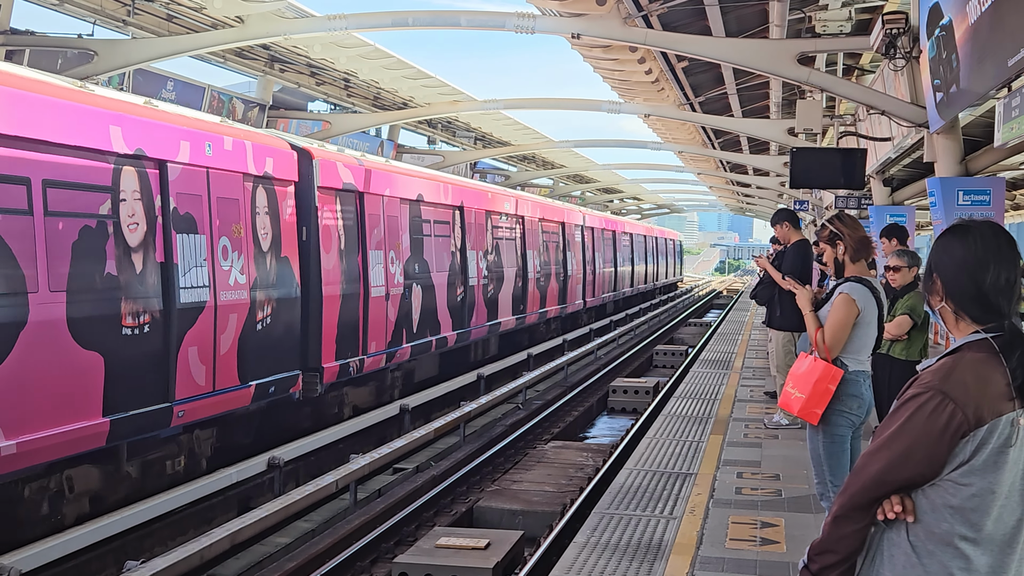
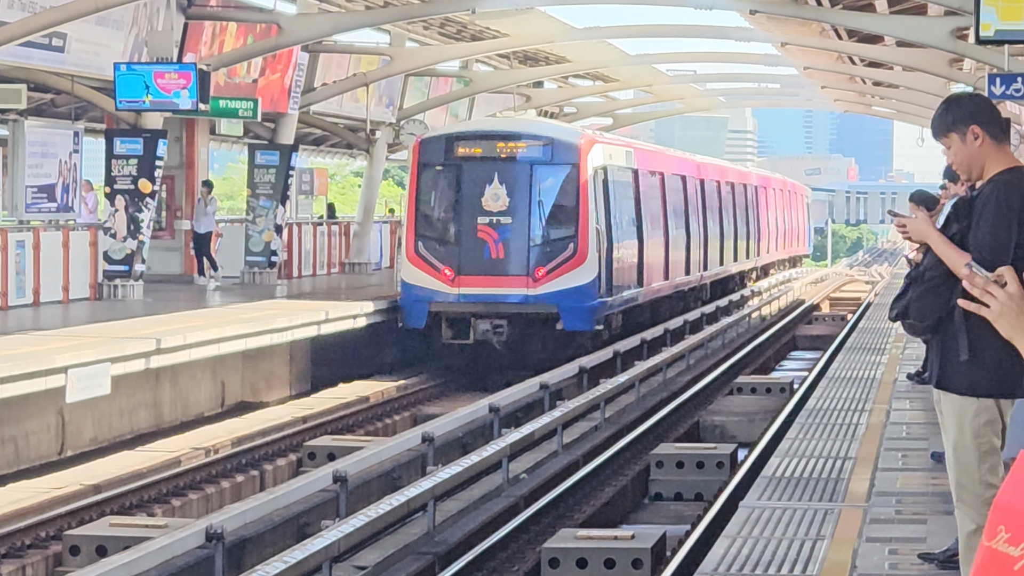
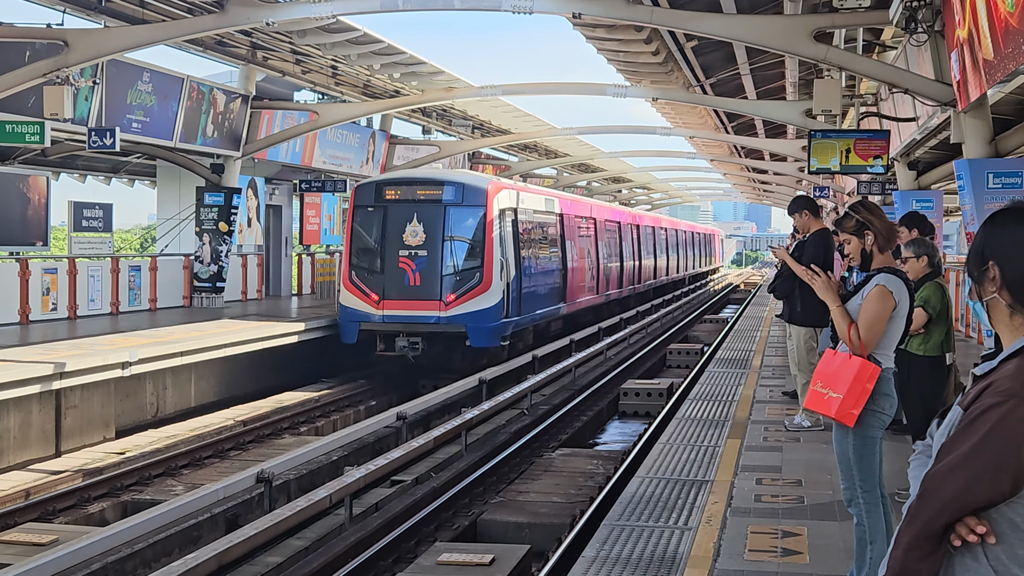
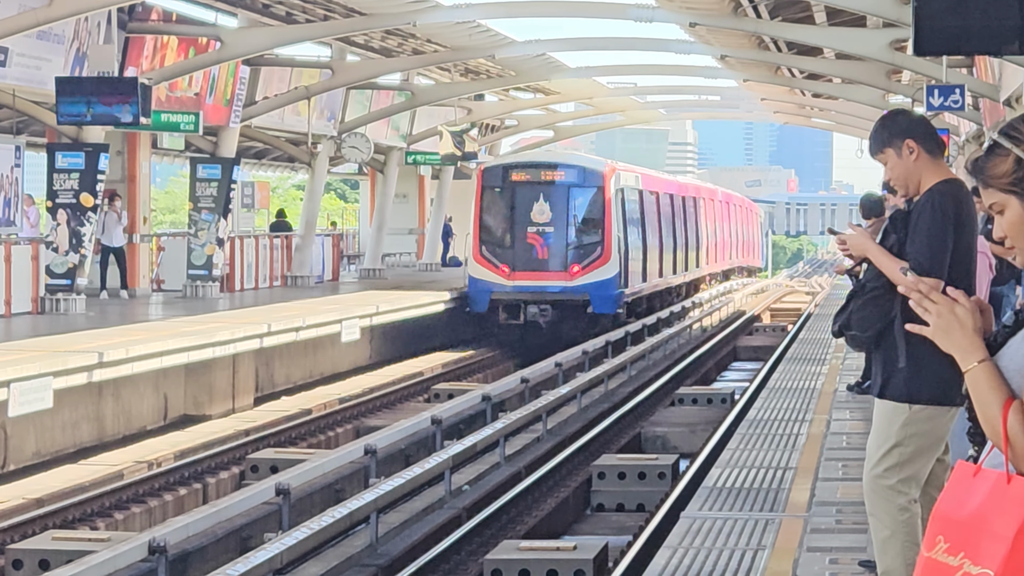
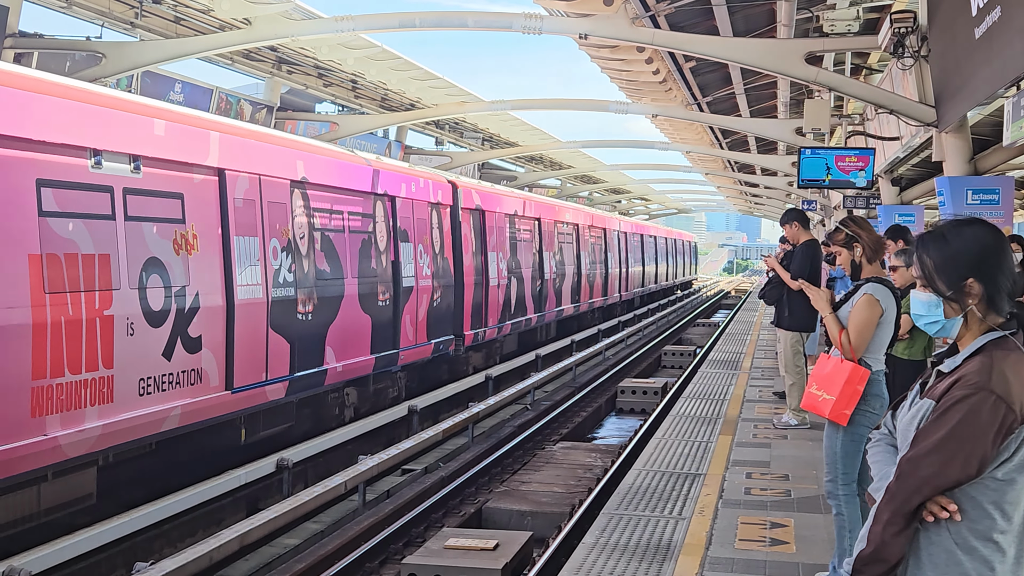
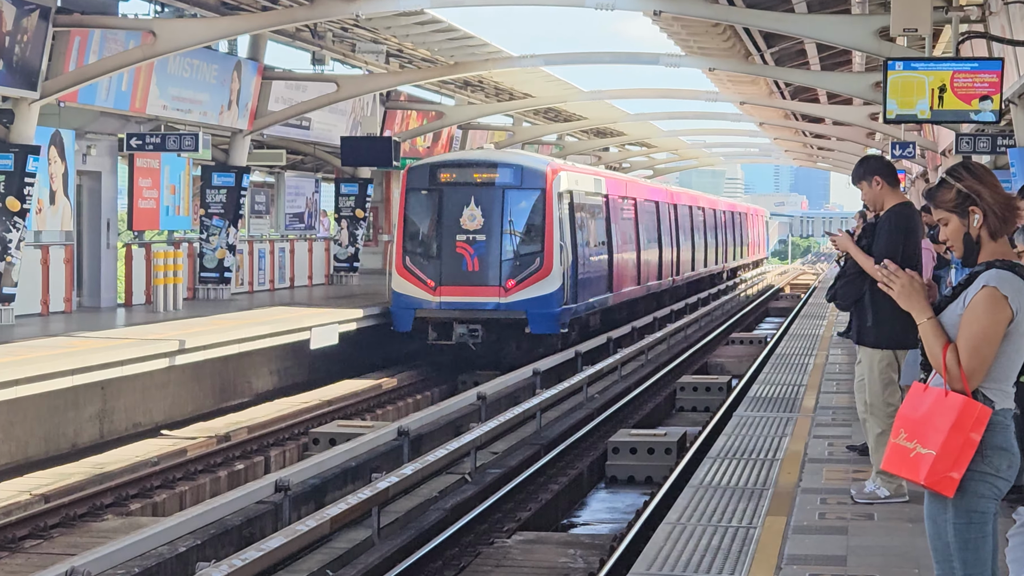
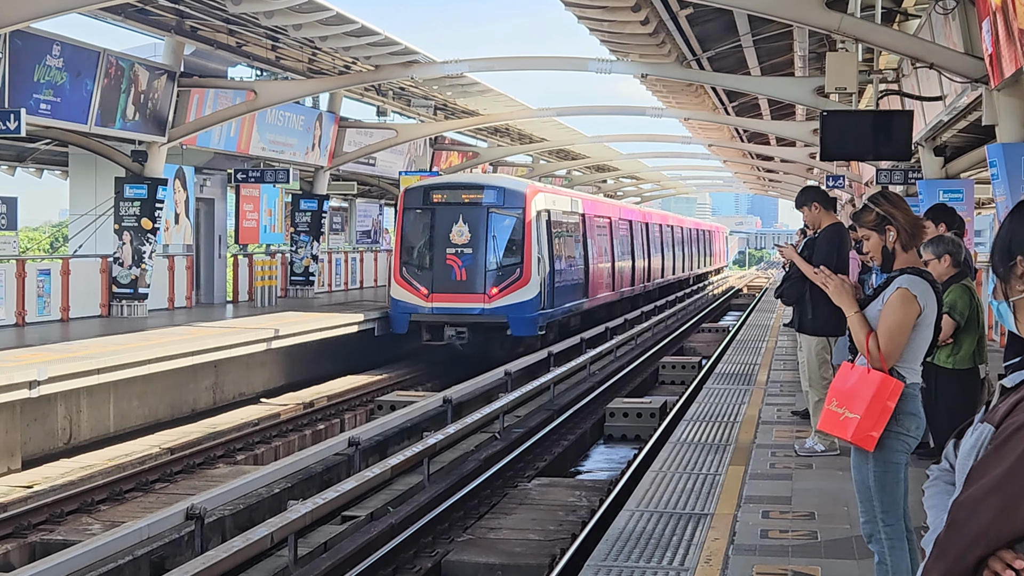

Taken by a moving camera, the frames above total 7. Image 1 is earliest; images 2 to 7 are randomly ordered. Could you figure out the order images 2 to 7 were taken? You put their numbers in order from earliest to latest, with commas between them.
5, 3, 7, 6, 2, 4
